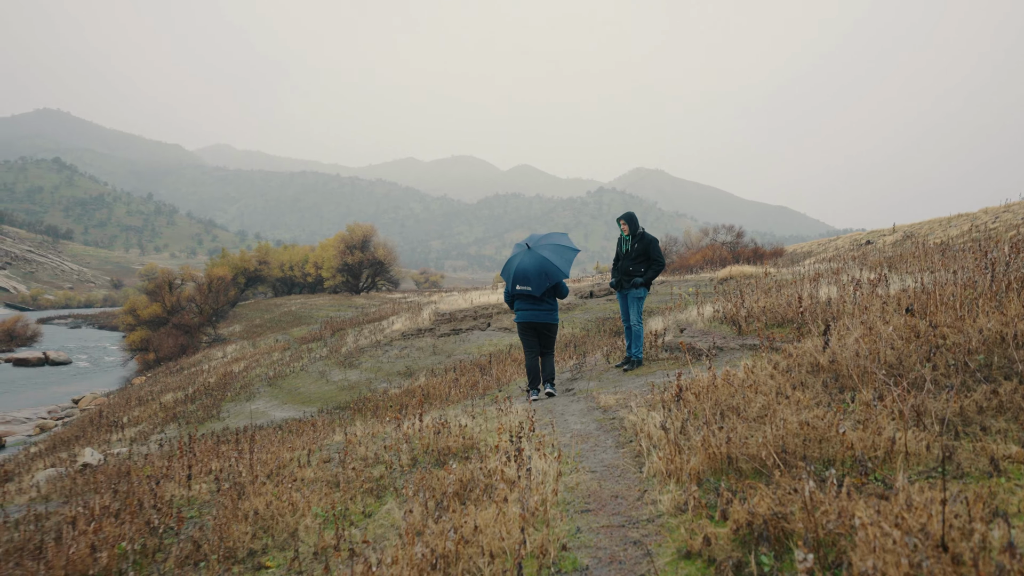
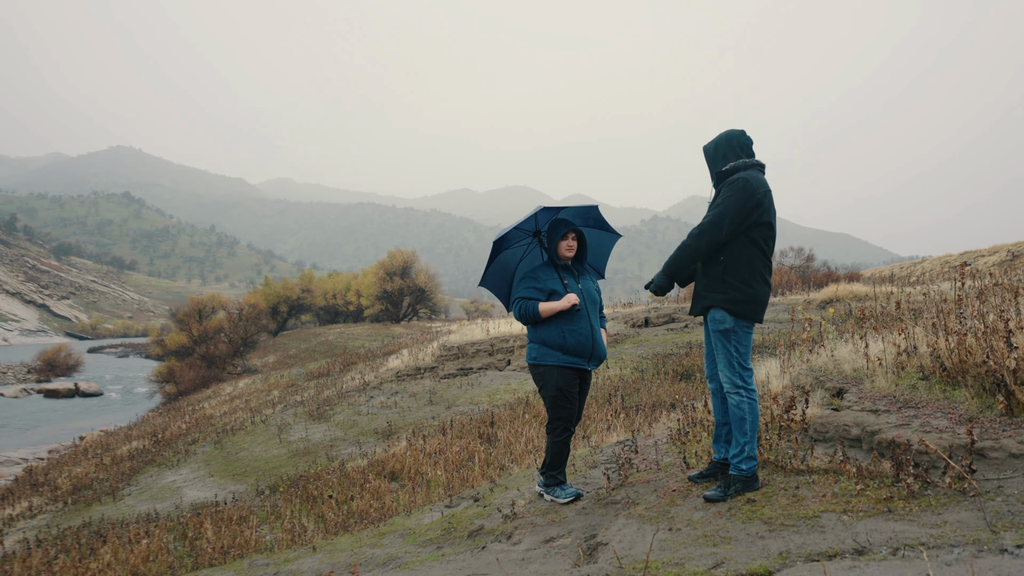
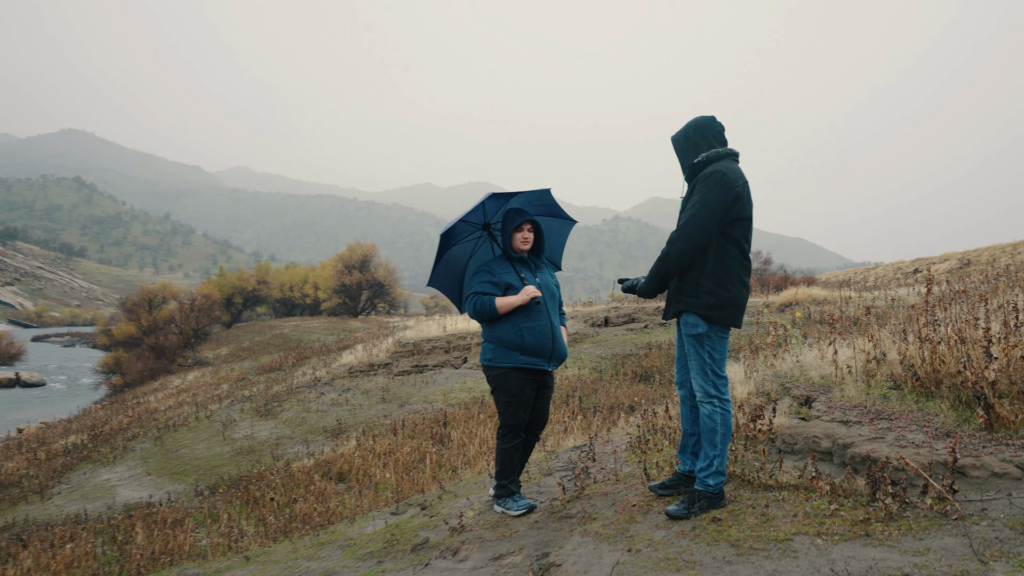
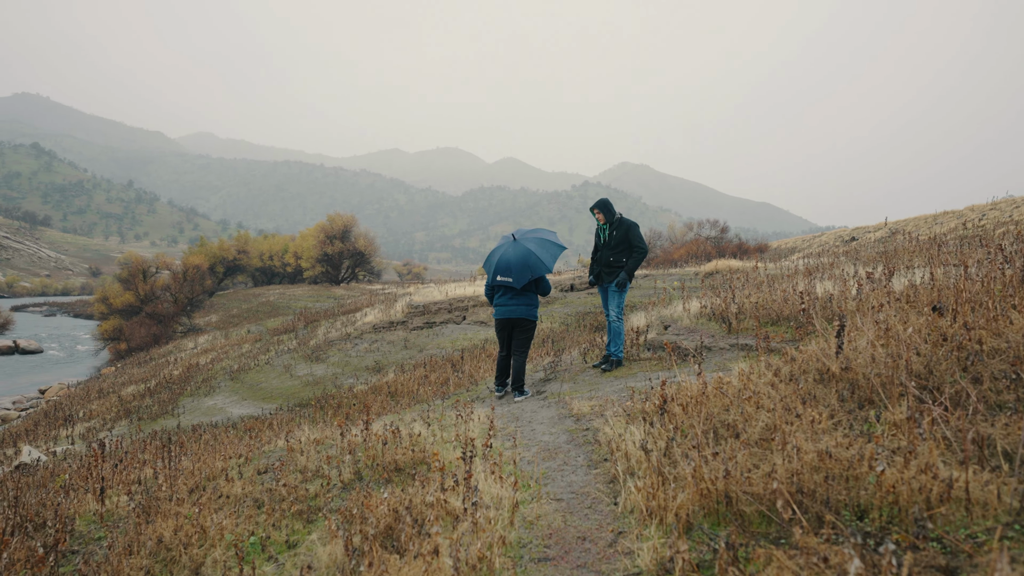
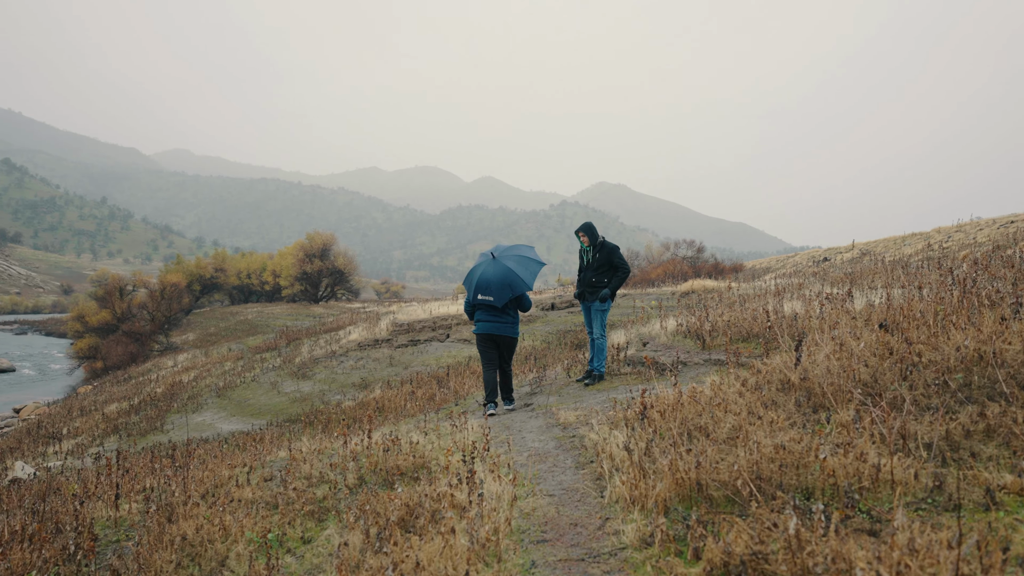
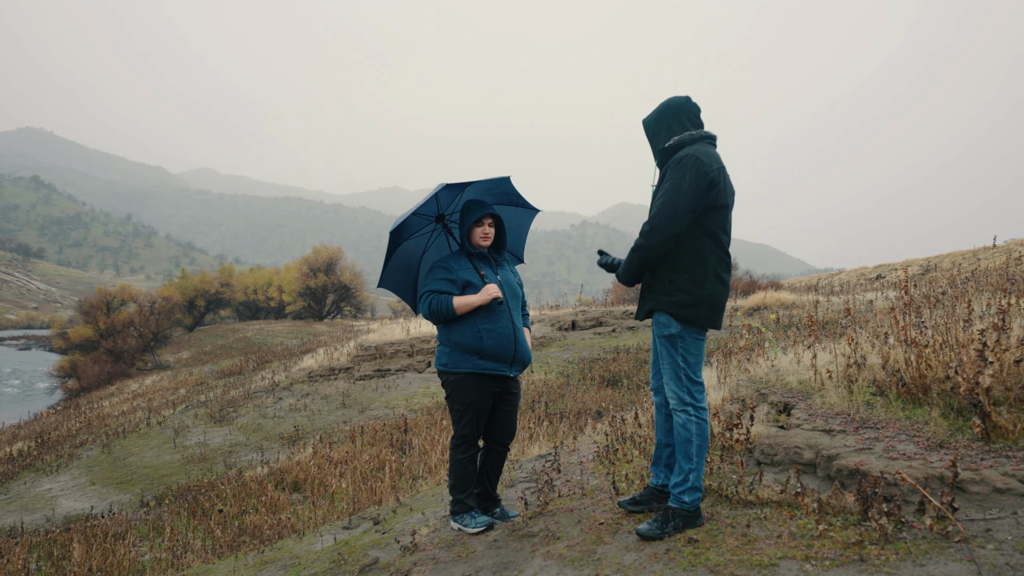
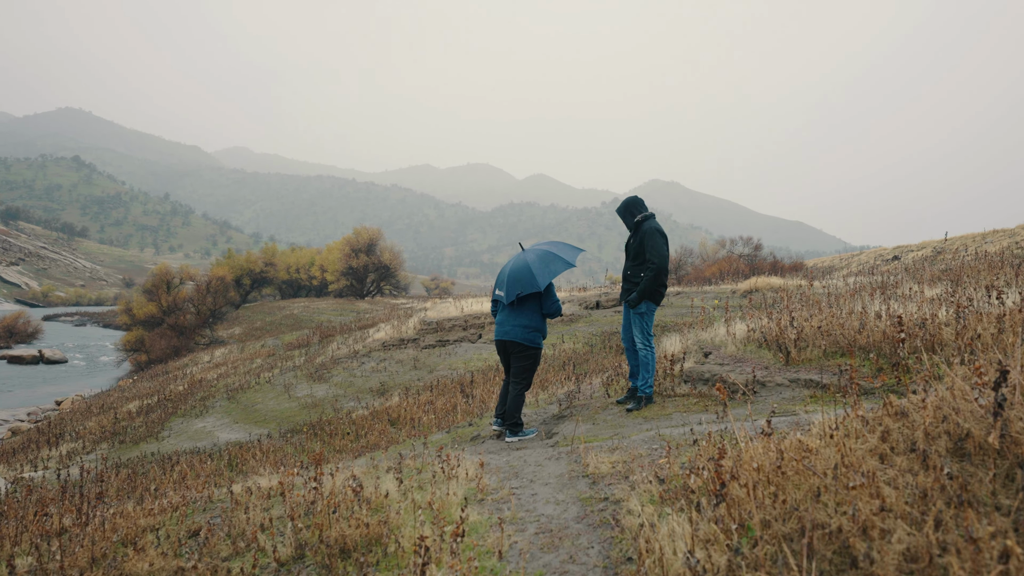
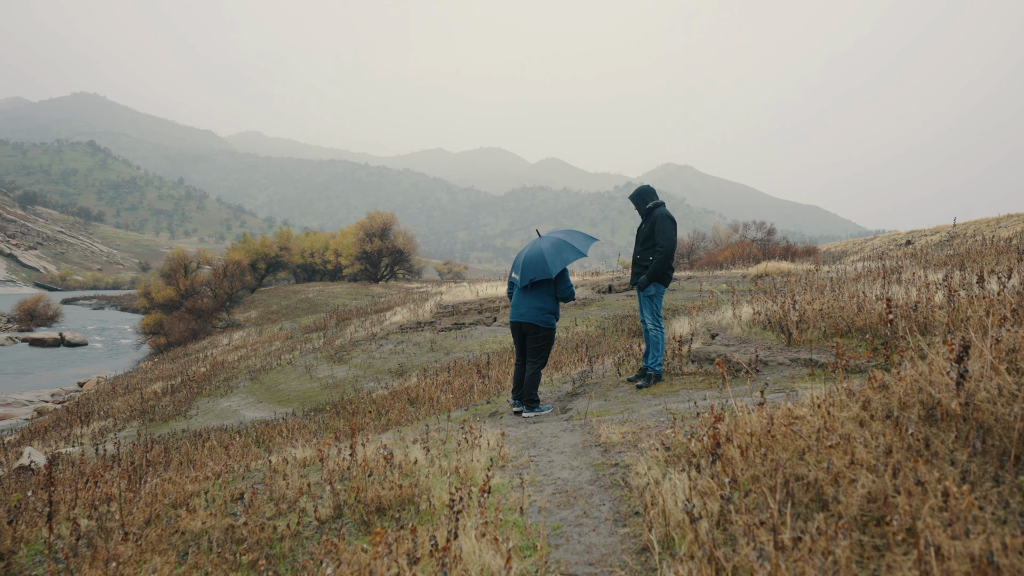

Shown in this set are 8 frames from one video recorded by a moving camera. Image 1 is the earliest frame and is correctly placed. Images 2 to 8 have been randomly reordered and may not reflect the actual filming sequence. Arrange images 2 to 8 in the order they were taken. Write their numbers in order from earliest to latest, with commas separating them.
5, 4, 8, 7, 2, 3, 6
